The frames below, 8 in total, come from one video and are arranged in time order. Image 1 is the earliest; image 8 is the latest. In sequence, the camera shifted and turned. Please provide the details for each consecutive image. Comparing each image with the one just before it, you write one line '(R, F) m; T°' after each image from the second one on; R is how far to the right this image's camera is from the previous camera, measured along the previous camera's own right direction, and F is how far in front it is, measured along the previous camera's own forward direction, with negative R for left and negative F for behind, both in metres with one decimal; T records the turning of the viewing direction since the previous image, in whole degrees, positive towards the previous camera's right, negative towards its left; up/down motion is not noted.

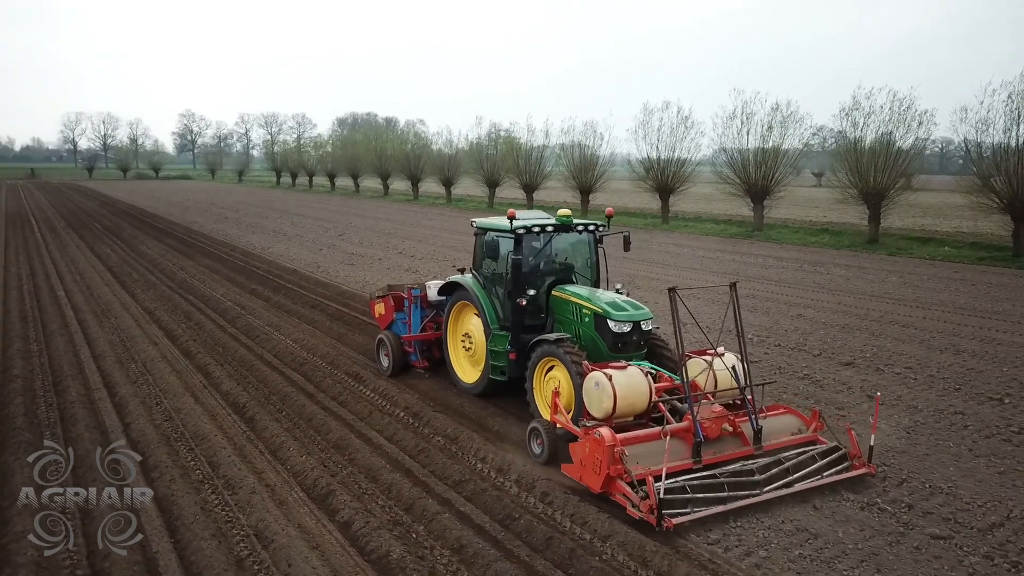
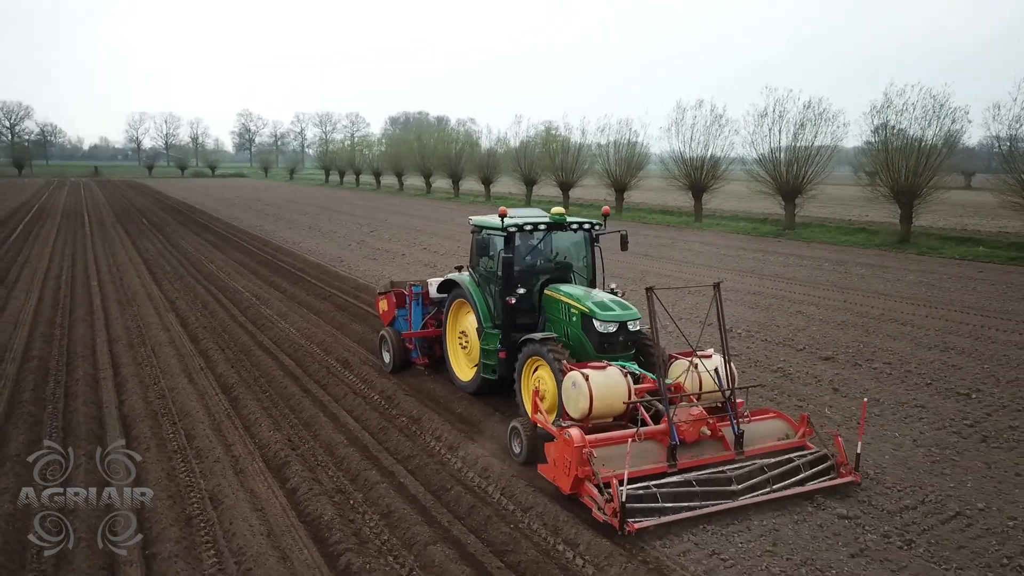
(+0.8, -0.4) m; -4°
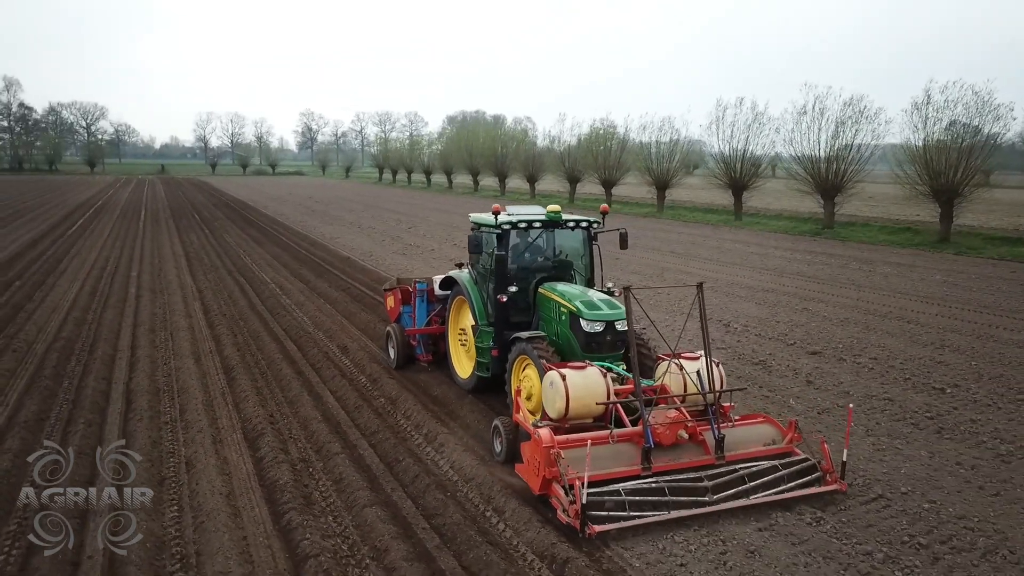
(+0.8, -0.4) m; -4°
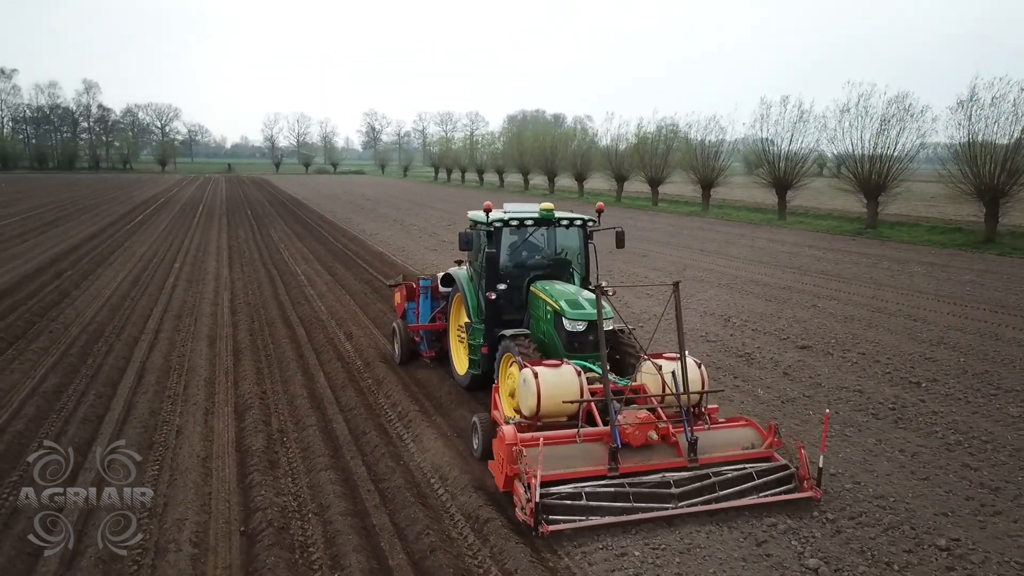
(+0.8, -0.4) m; -4°
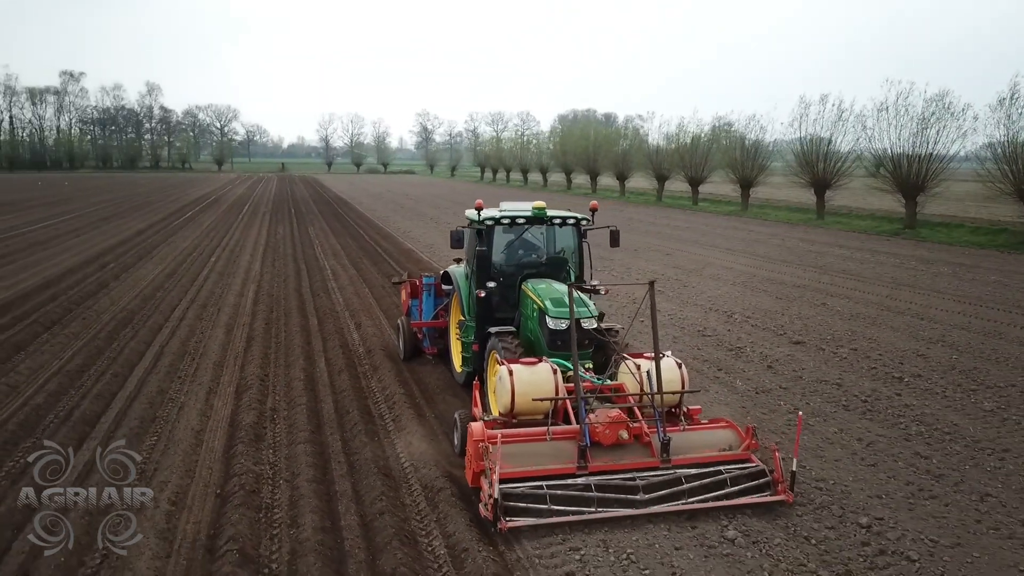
(+0.7, -0.4) m; -4°
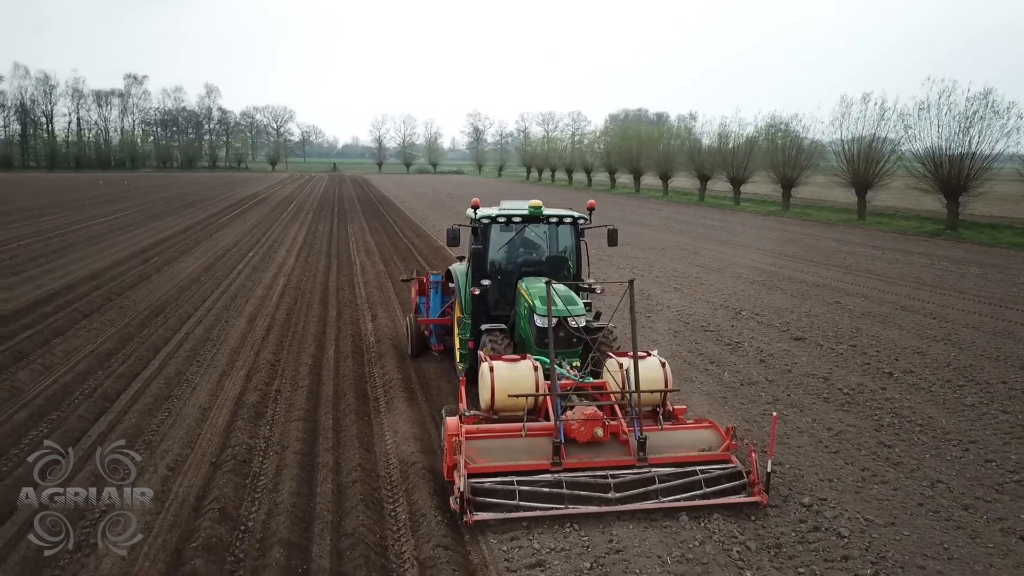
(+0.6, -0.4) m; -4°
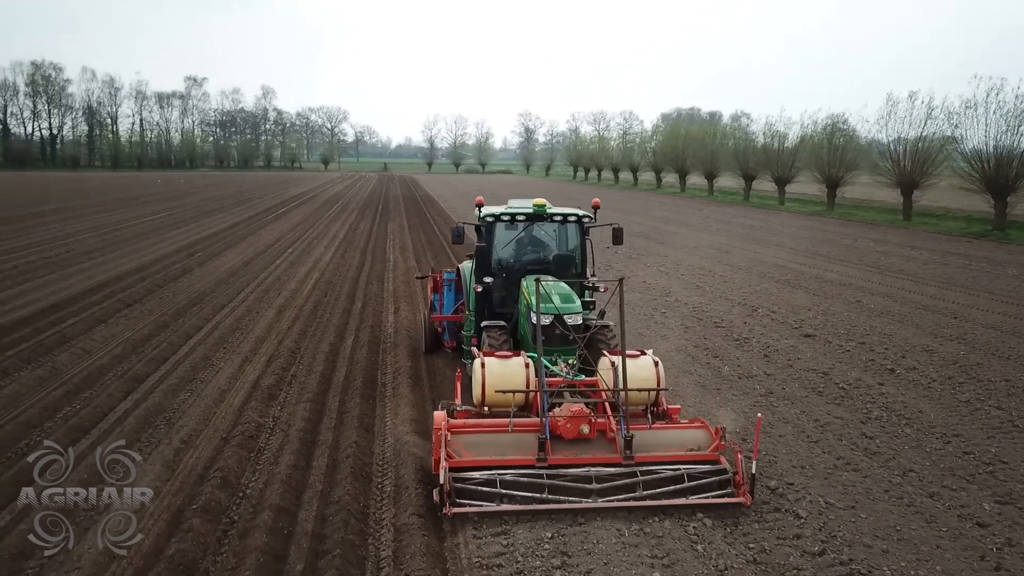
(+0.5, -0.3) m; -4°
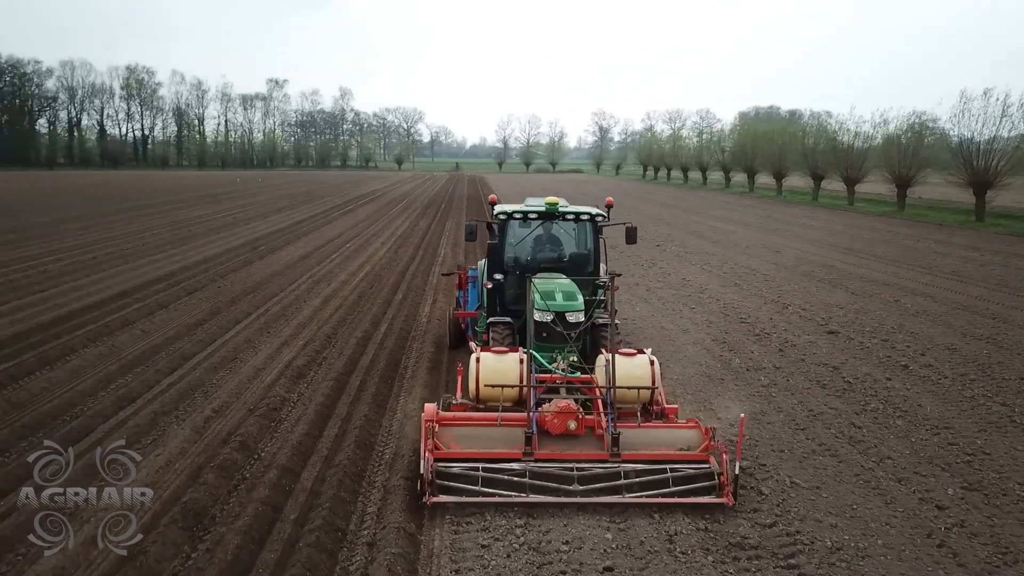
(+0.6, -0.4) m; -5°
